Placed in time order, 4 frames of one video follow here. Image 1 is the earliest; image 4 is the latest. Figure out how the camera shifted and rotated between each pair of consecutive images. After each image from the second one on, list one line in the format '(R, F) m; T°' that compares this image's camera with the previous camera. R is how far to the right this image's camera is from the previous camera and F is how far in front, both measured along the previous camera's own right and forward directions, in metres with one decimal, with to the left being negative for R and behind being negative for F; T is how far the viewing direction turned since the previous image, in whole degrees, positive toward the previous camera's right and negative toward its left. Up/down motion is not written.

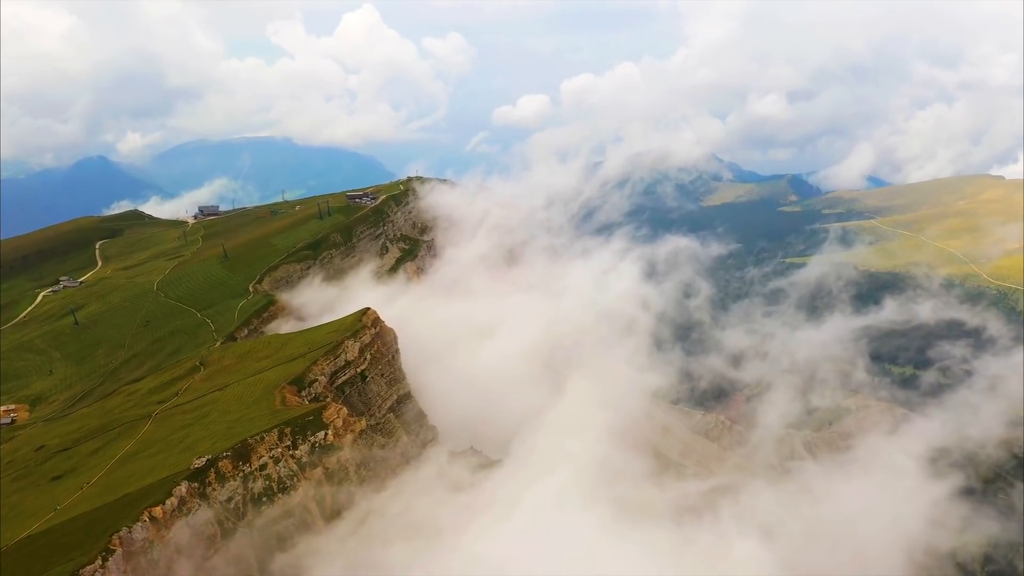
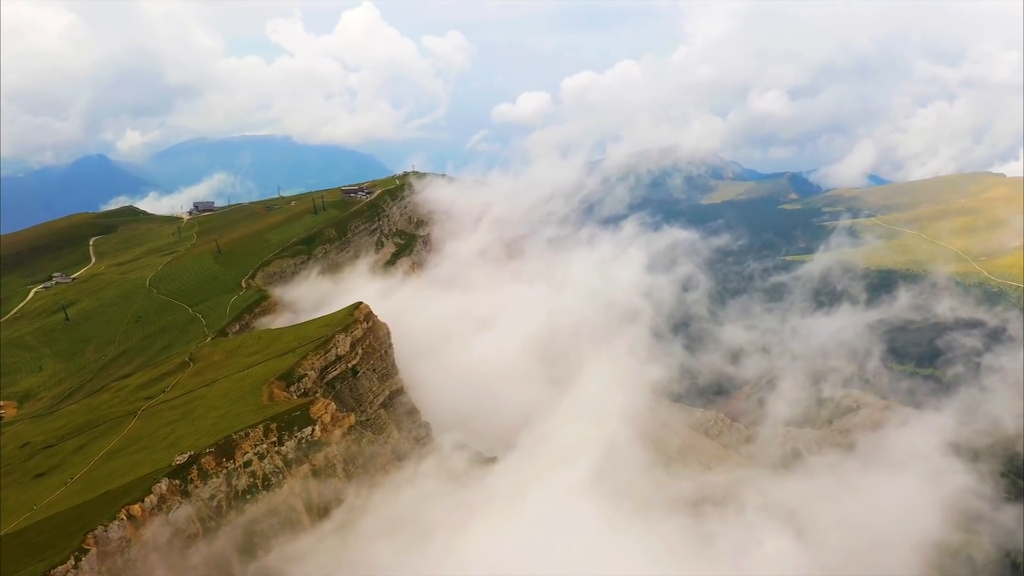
(+1.2, +2.3) m; 0°
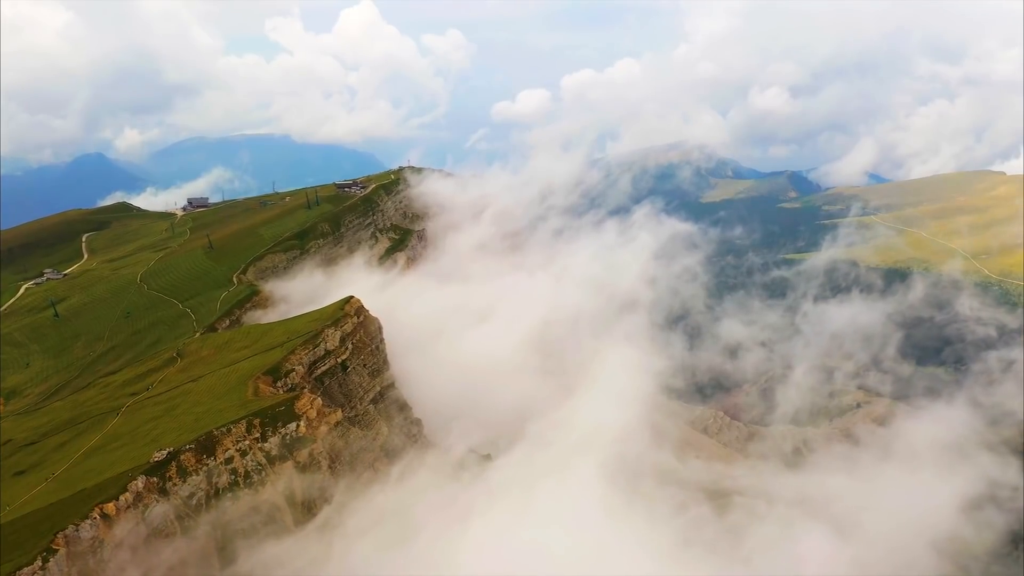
(+1.2, +2.4) m; 0°
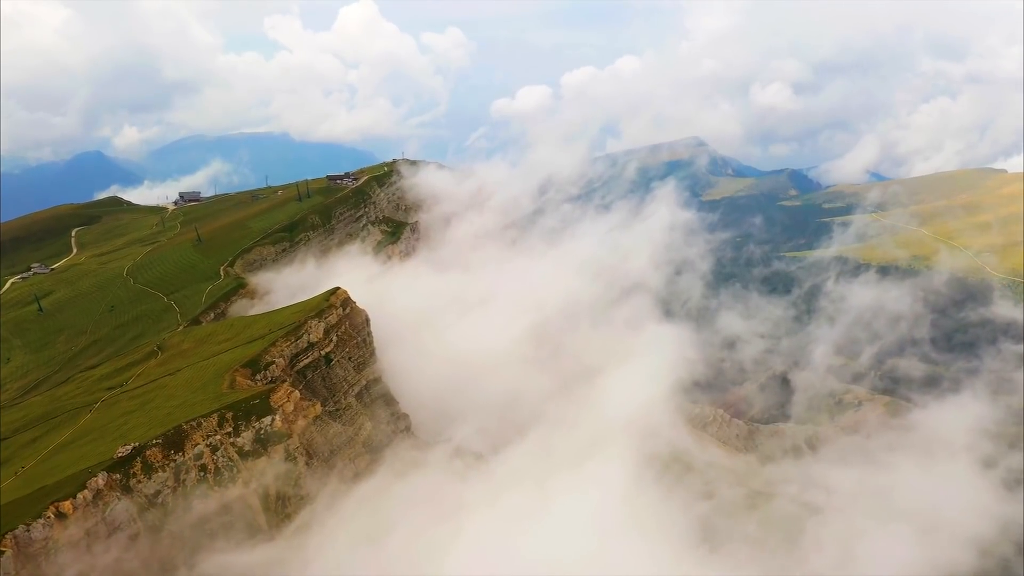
(+1.9, +3.7) m; 0°
